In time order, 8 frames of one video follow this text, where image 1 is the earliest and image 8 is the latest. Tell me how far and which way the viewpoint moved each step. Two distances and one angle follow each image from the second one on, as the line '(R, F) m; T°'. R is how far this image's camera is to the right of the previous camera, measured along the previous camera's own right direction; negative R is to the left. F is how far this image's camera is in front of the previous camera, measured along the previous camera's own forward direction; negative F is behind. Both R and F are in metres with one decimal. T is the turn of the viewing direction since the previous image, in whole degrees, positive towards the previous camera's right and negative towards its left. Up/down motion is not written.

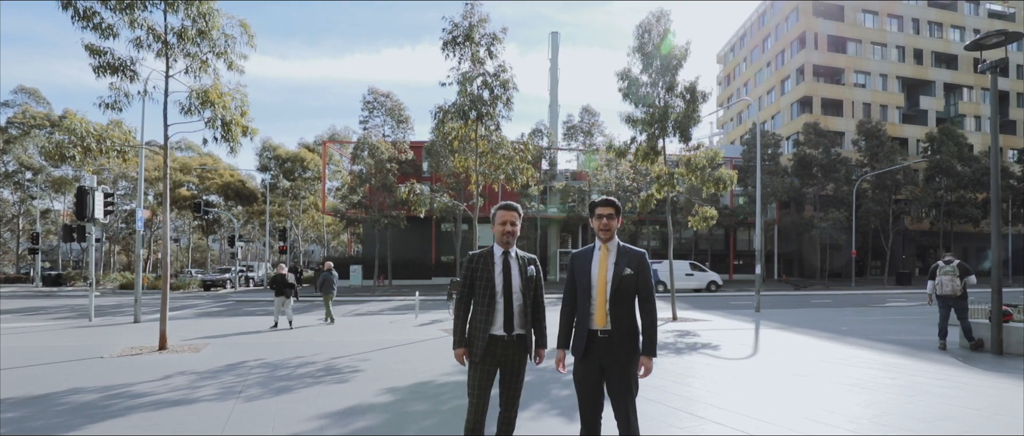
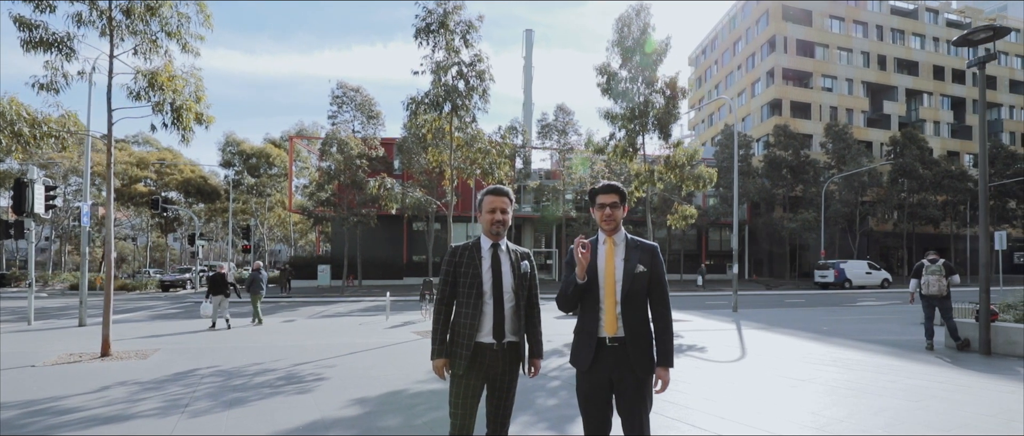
(-0.1, +0.6) m; +3°
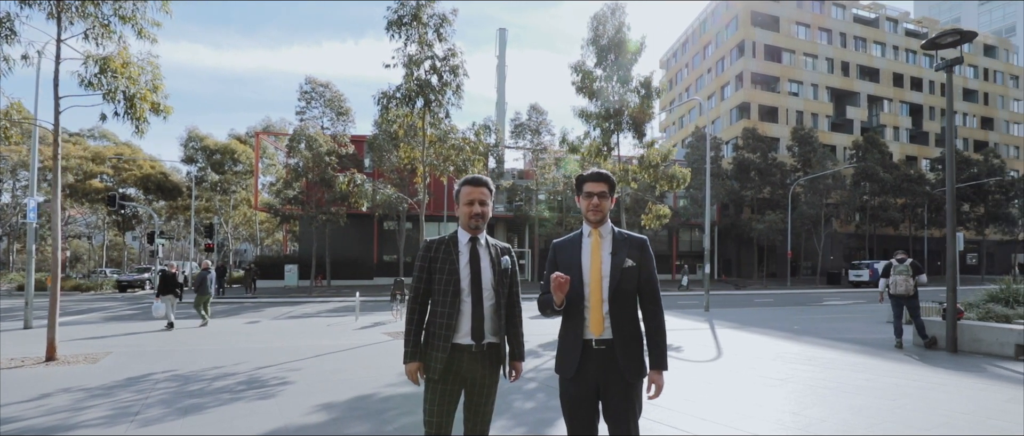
(0.0, +0.2) m; +3°
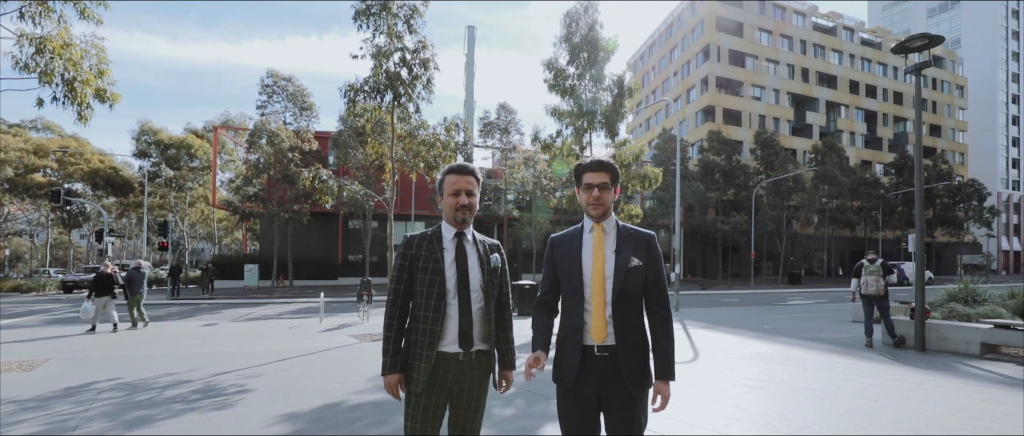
(-0.1, +0.3) m; +4°
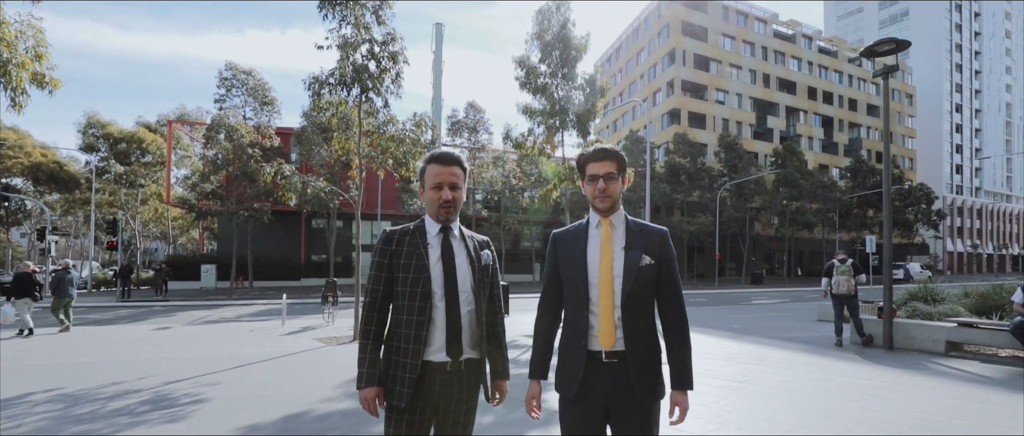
(-0.1, +0.3) m; +4°
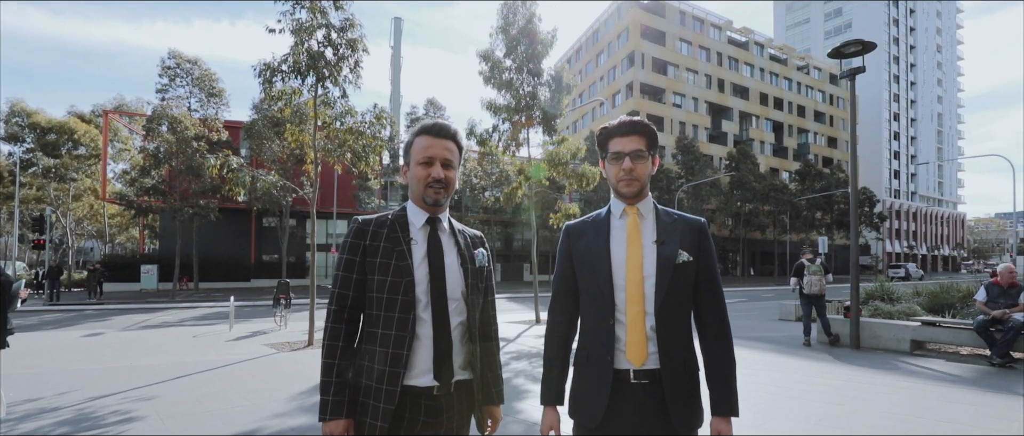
(-0.2, +0.5) m; +4°
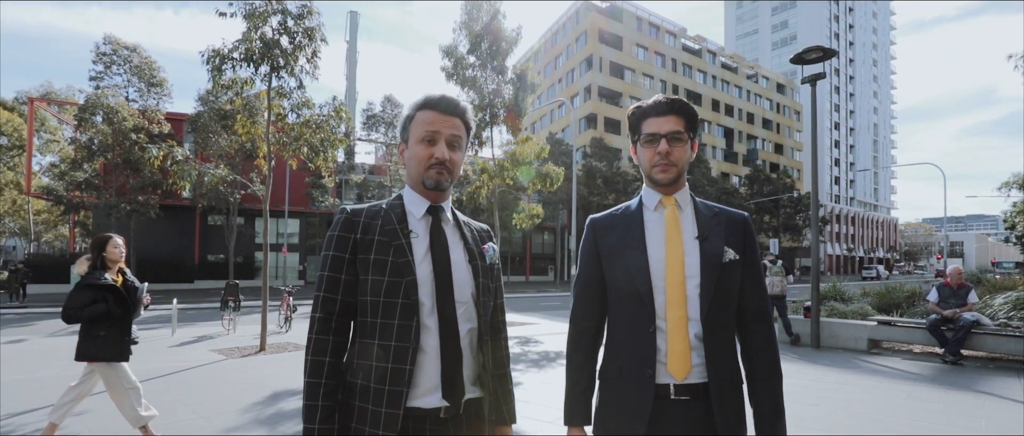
(-0.2, +0.3) m; +5°
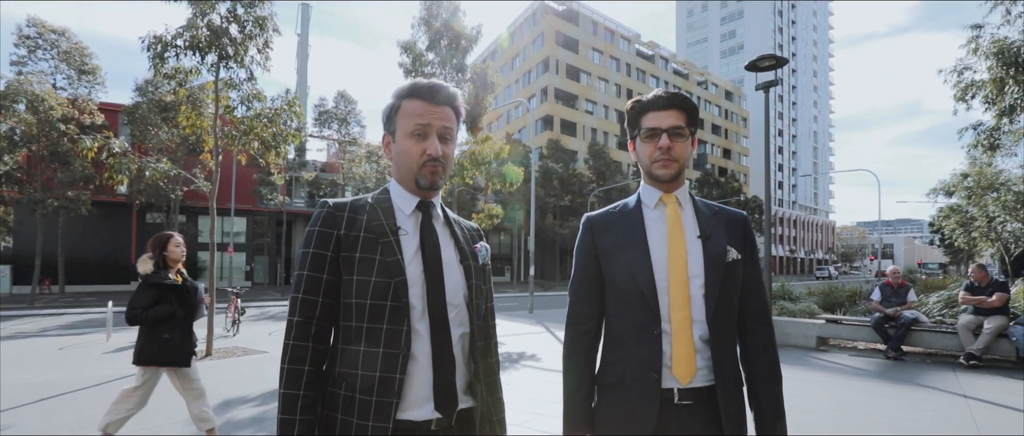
(-0.1, +0.1) m; +5°
